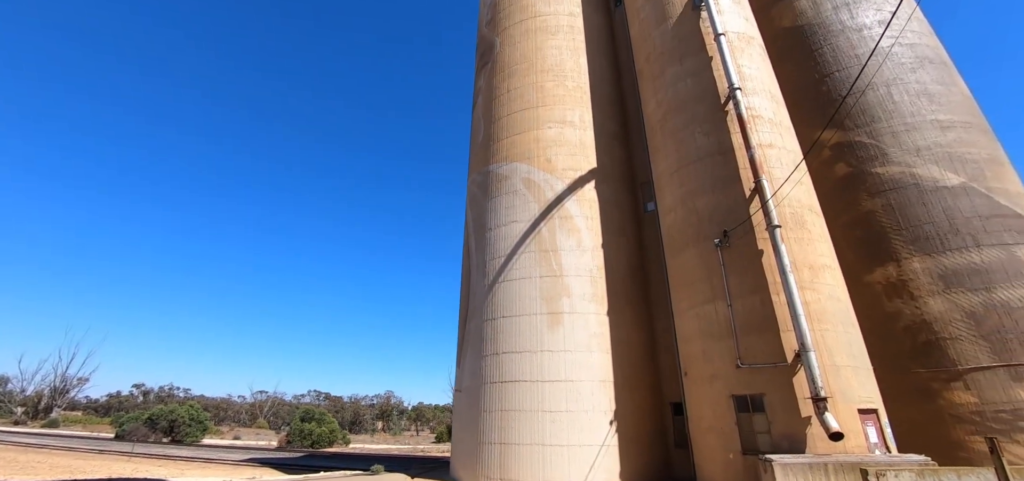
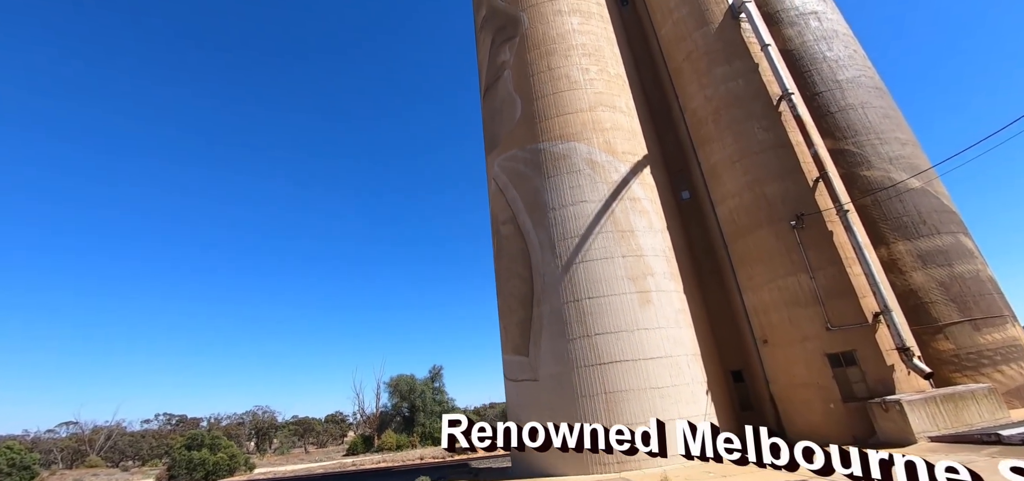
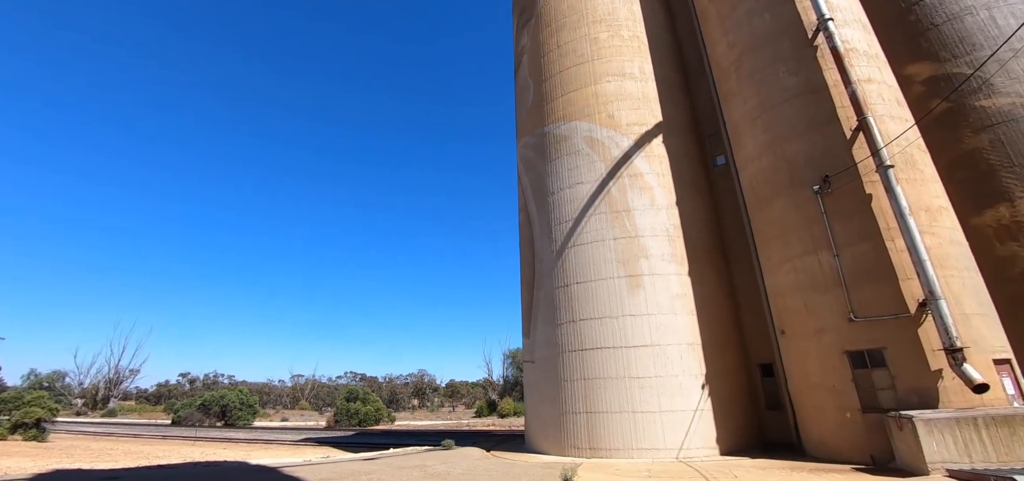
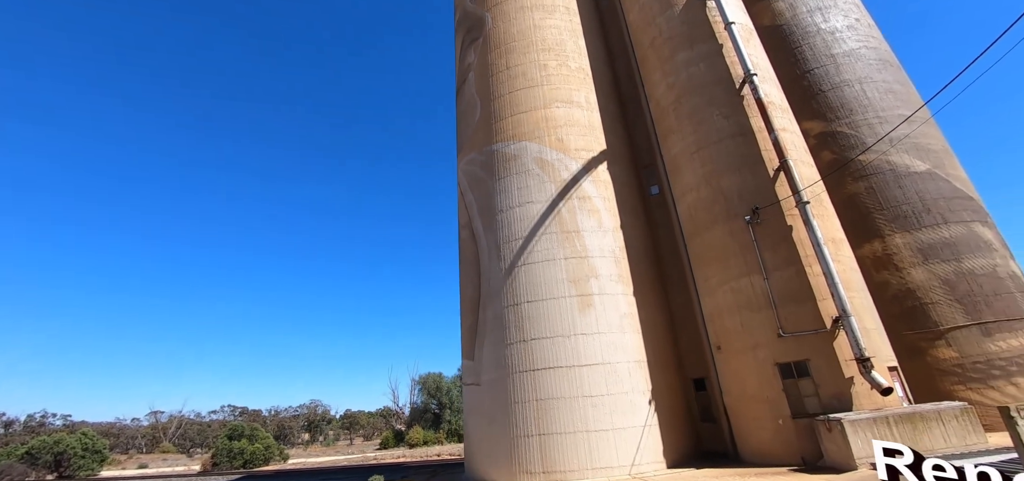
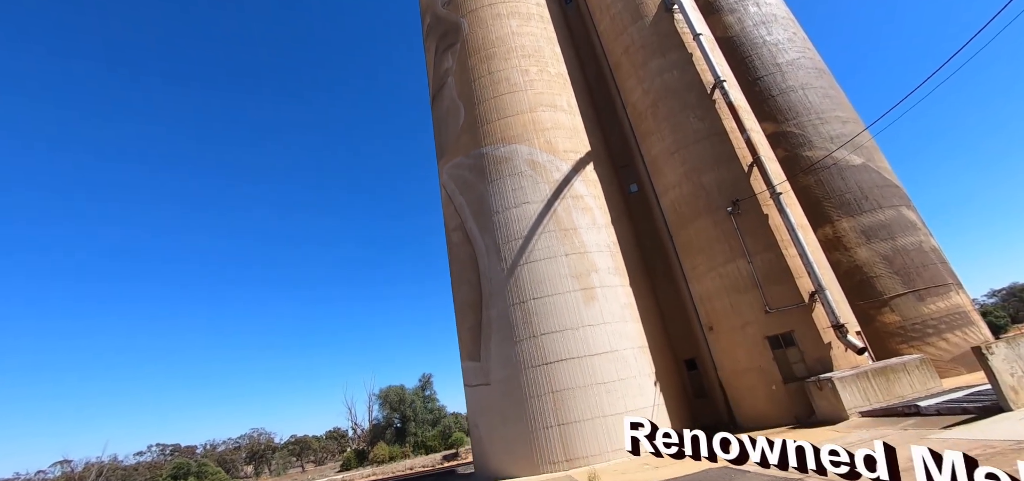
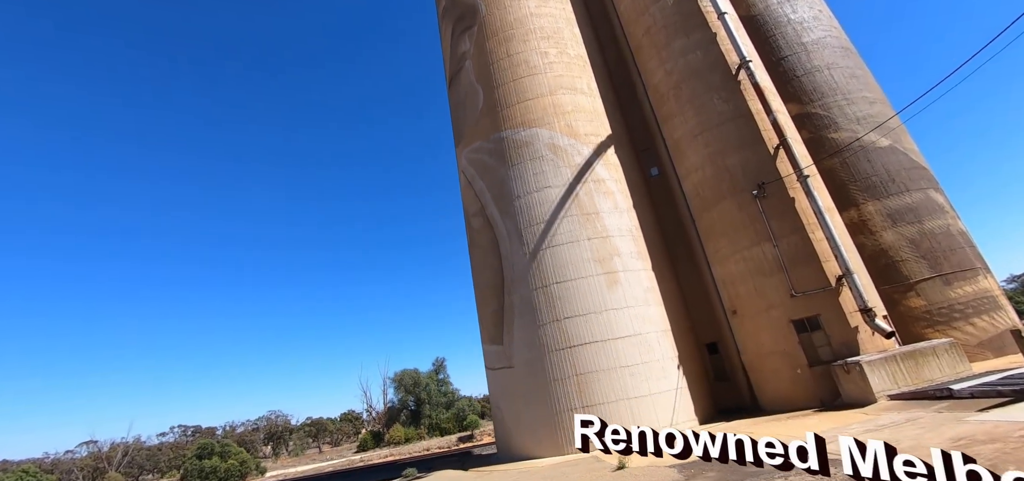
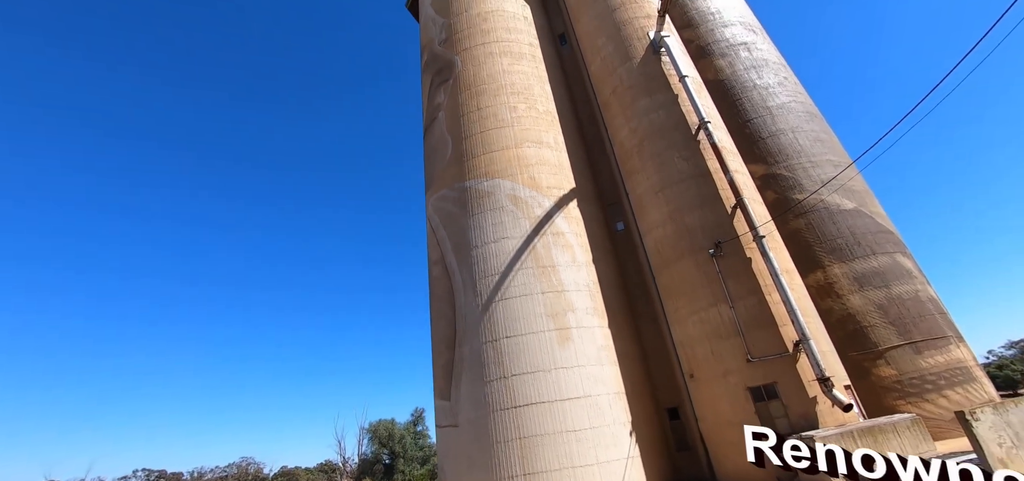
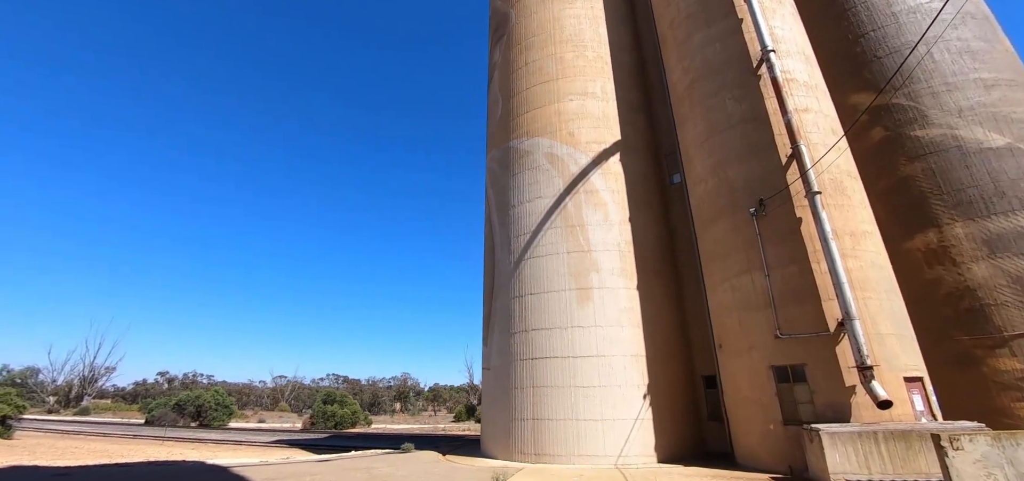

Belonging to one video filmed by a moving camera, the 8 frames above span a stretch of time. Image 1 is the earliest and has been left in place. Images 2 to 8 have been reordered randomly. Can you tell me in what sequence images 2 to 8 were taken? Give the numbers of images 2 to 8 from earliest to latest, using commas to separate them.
8, 3, 4, 7, 5, 6, 2
